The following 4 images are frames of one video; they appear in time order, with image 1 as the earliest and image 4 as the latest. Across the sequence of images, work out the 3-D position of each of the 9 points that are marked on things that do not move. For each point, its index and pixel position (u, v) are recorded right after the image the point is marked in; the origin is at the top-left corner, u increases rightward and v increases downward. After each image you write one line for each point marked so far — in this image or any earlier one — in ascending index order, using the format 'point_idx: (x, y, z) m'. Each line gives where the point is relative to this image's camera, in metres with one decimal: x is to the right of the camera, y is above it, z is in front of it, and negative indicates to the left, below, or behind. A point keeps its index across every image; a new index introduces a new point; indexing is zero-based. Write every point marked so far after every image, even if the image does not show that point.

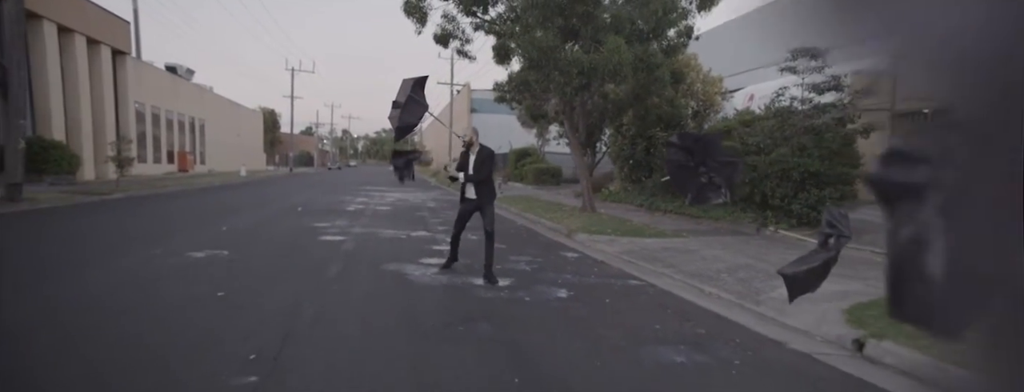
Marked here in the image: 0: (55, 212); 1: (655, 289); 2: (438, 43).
0: (-14.3, -0.5, +16.5) m
1: (+2.0, -1.3, +7.5) m
2: (-1.9, +3.9, +13.5) m
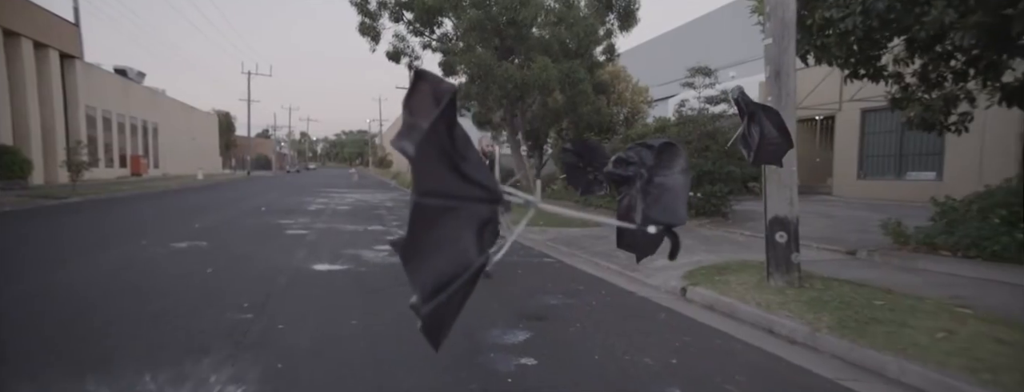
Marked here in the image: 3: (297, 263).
0: (-16.0, -0.6, +17.3) m
1: (+0.9, -1.2, +9.4) m
2: (-3.5, +3.9, +15.2) m
3: (-3.8, -1.2, +9.3) m
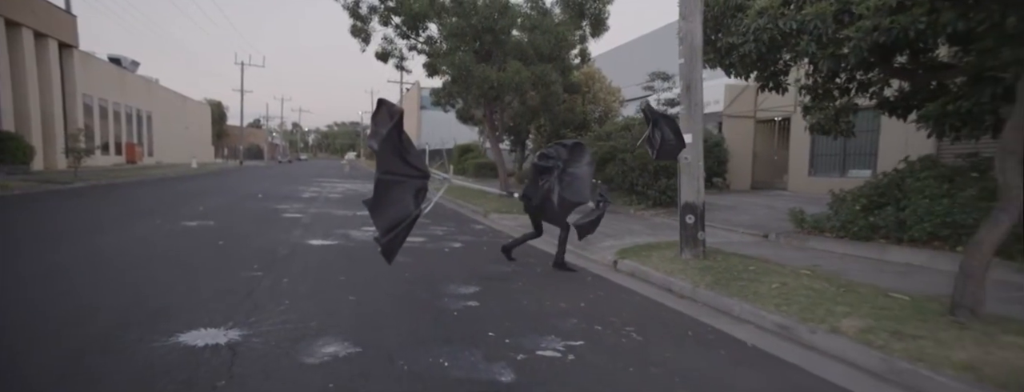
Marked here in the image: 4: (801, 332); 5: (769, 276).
0: (-16.7, 0.0, +18.5) m
1: (+0.2, -1.0, +10.9) m
2: (-4.1, +4.2, +16.5) m
3: (-4.4, -0.9, +10.7) m
4: (+2.5, -1.2, +4.6) m
5: (+3.0, -0.9, +6.2) m
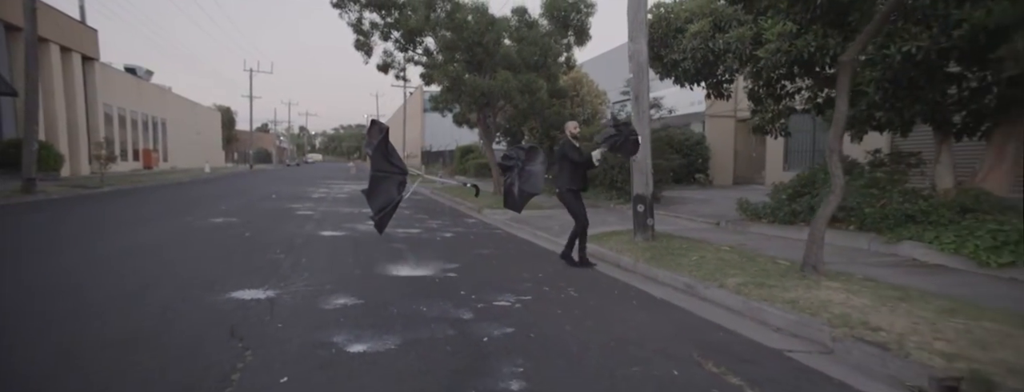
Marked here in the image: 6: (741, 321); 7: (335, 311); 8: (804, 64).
0: (-17.0, -0.2, +20.1) m
1: (-0.1, -0.9, +12.4) m
2: (-4.4, +4.3, +18.0) m
3: (-4.7, -0.9, +12.2) m
4: (+2.1, -1.1, +6.0) m
5: (+2.6, -0.8, +7.6) m
6: (+2.1, -1.2, +4.9) m
7: (-1.7, -1.1, +5.2) m
8: (+4.3, +2.0, +7.9) m
